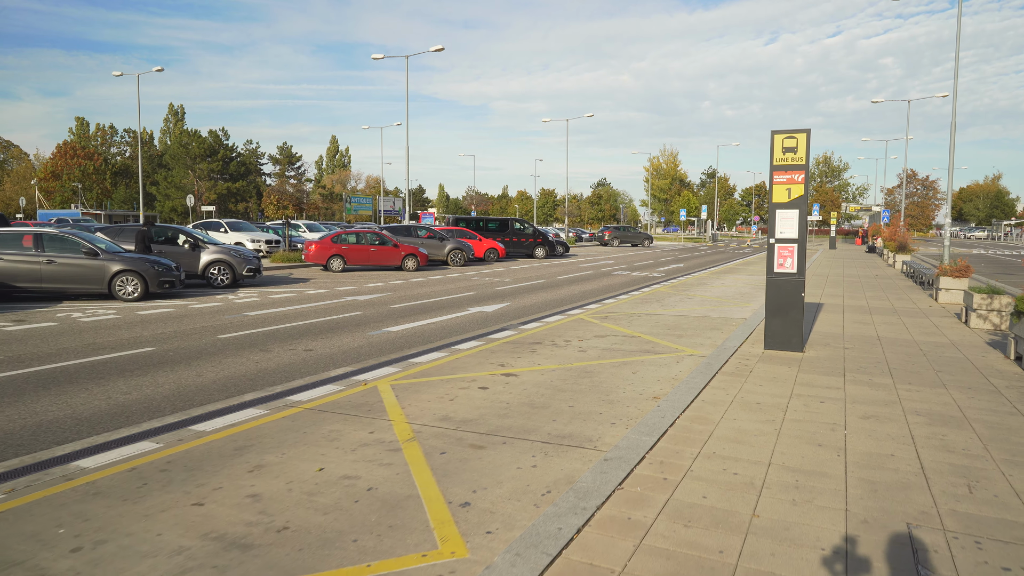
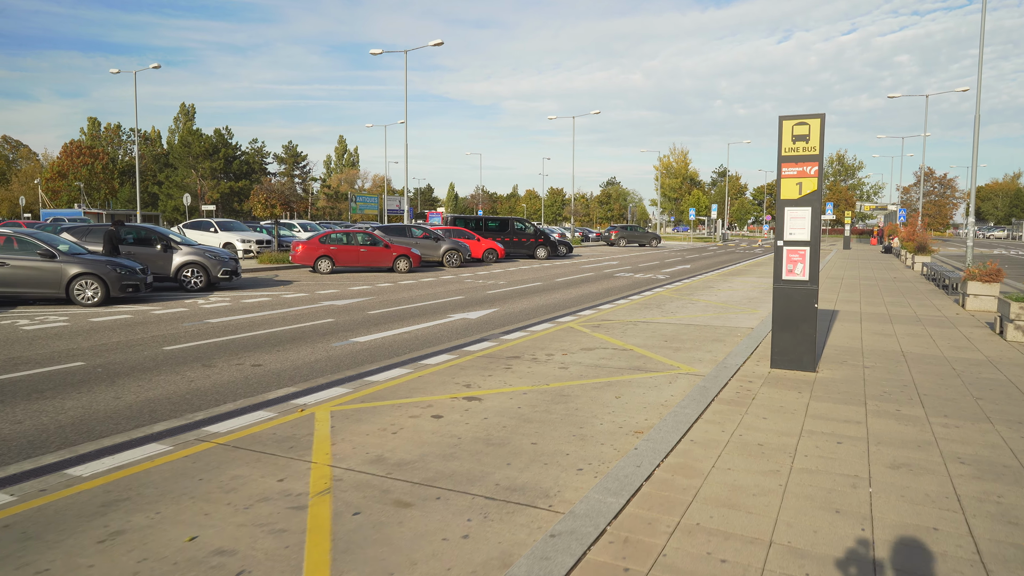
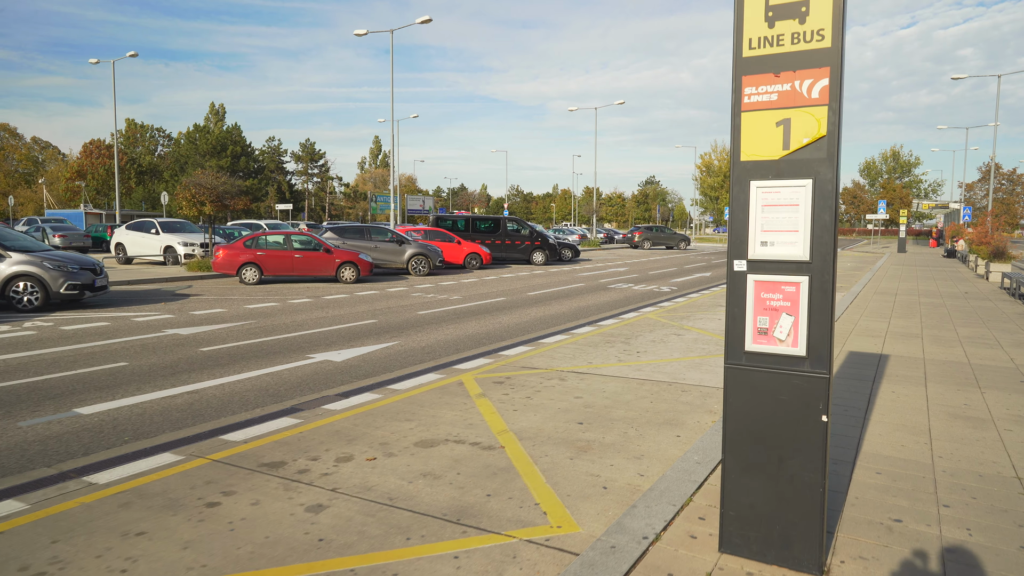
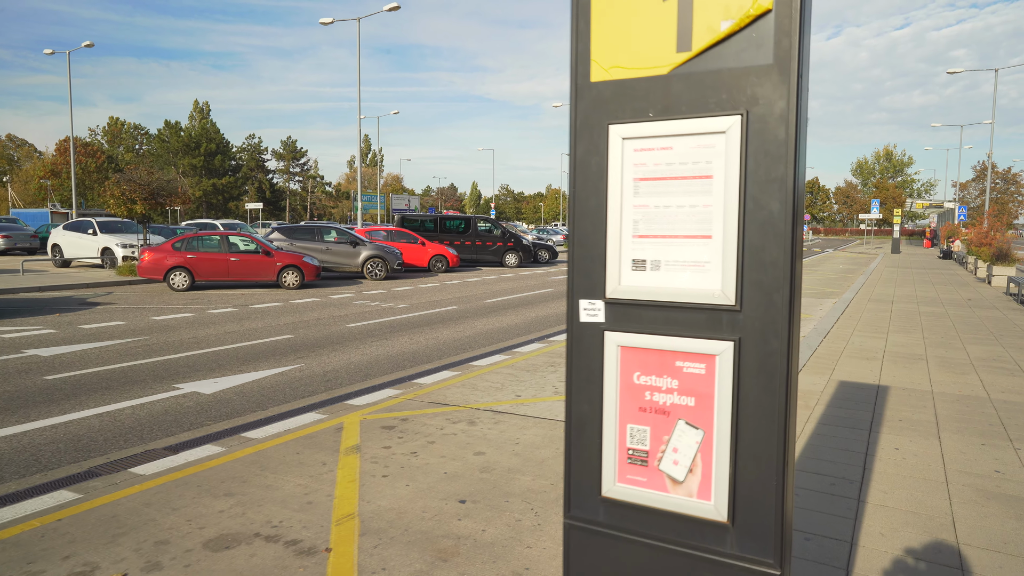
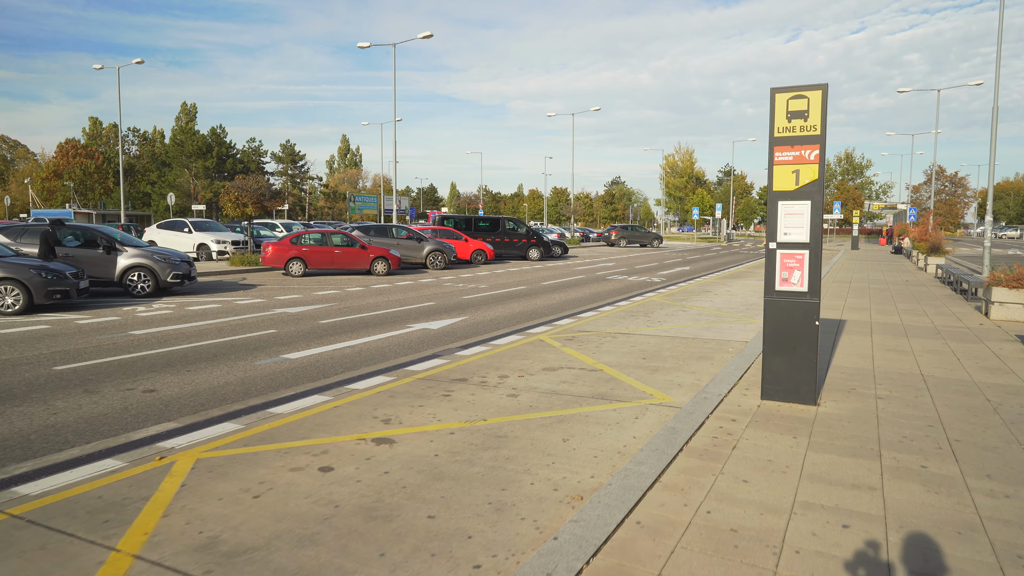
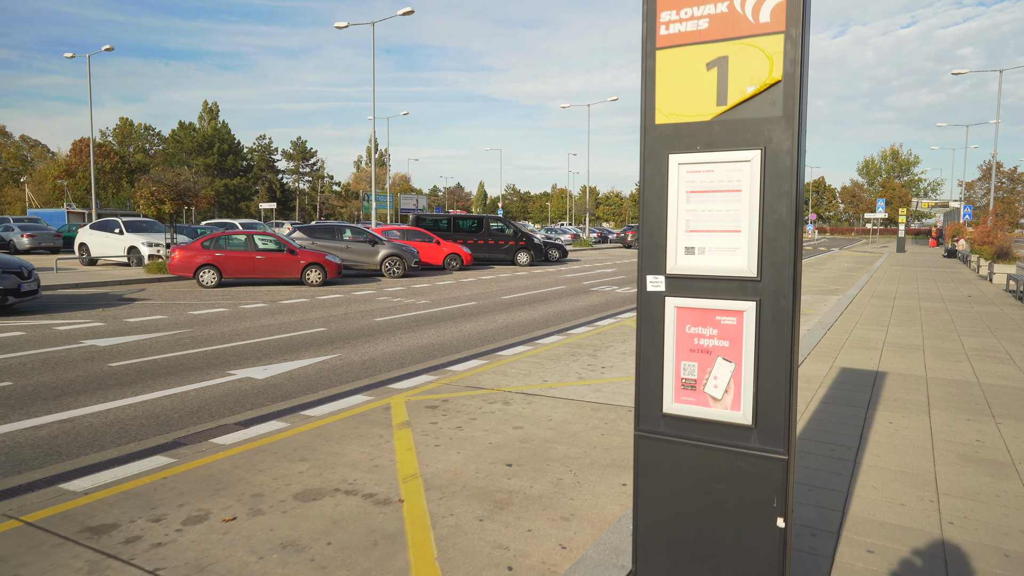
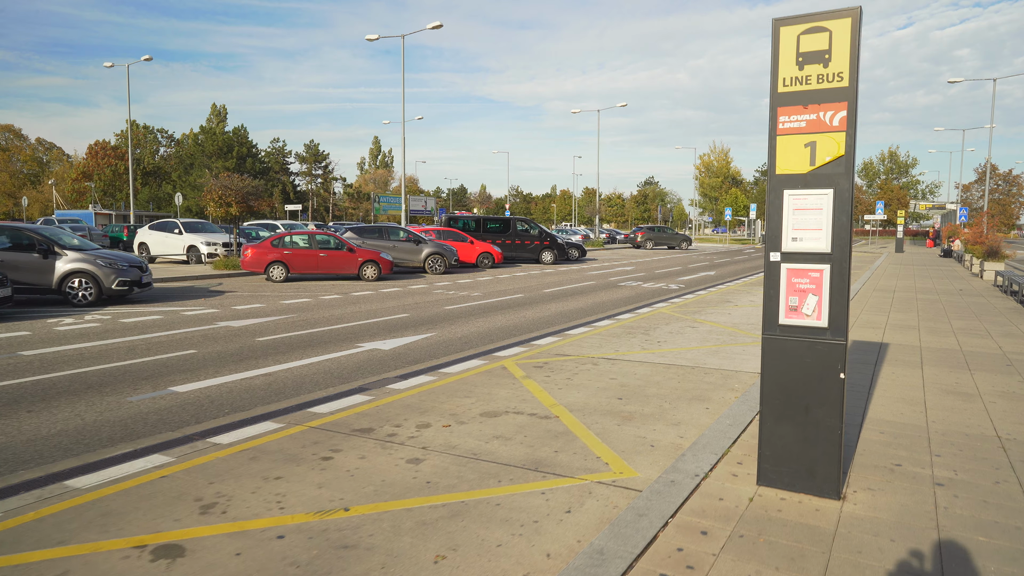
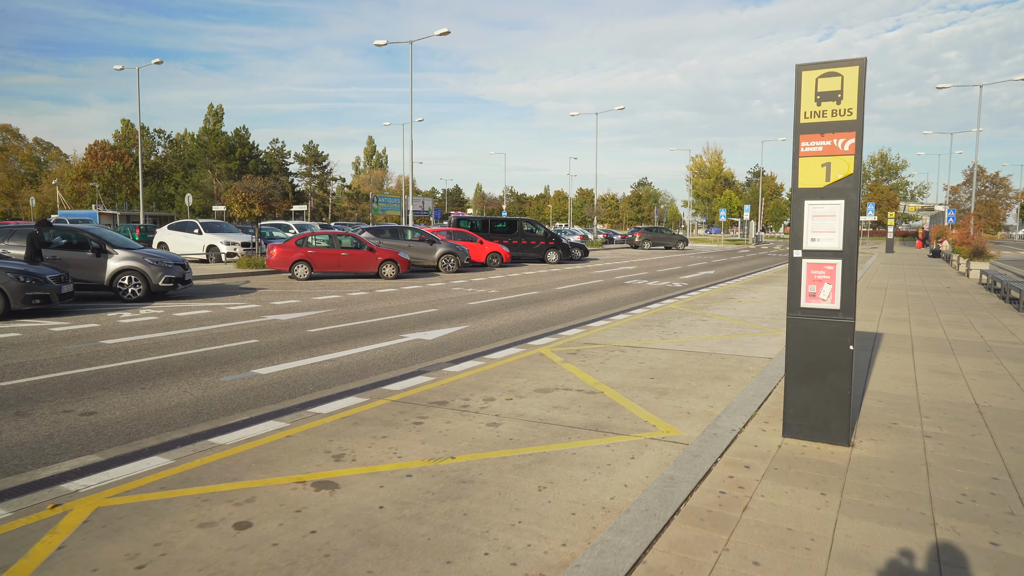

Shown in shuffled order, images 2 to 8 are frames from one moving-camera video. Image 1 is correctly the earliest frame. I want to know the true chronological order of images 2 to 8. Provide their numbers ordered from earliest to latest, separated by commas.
2, 5, 8, 7, 3, 6, 4
